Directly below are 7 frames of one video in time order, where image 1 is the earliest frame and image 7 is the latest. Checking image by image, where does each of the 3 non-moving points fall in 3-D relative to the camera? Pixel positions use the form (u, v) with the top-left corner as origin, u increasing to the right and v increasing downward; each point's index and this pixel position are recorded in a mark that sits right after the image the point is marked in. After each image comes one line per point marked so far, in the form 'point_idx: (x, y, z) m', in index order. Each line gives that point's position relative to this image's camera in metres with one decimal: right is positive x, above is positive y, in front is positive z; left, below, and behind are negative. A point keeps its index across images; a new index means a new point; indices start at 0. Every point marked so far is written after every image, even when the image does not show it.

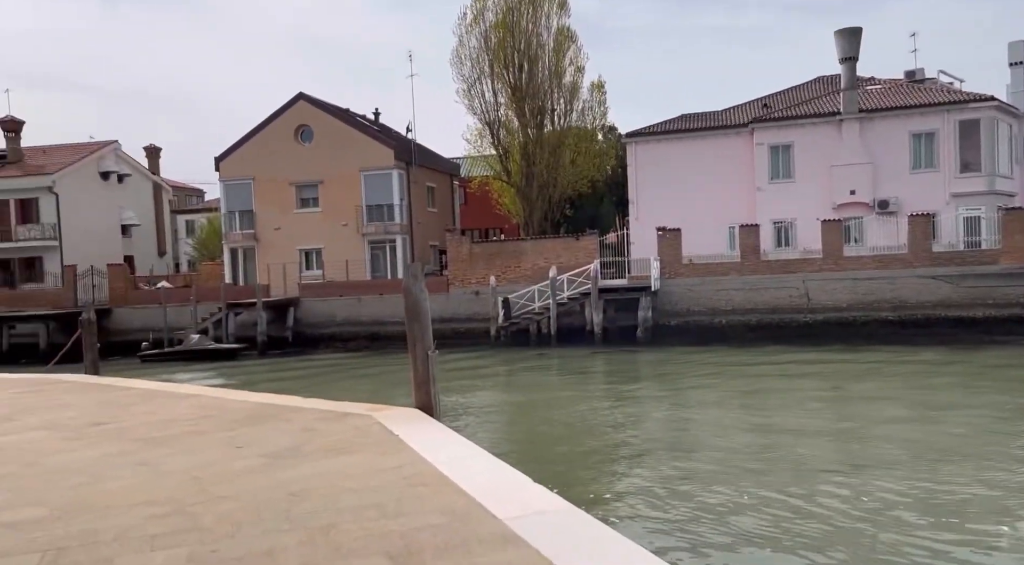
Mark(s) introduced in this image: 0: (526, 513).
0: (+0.1, -1.4, +5.2) m
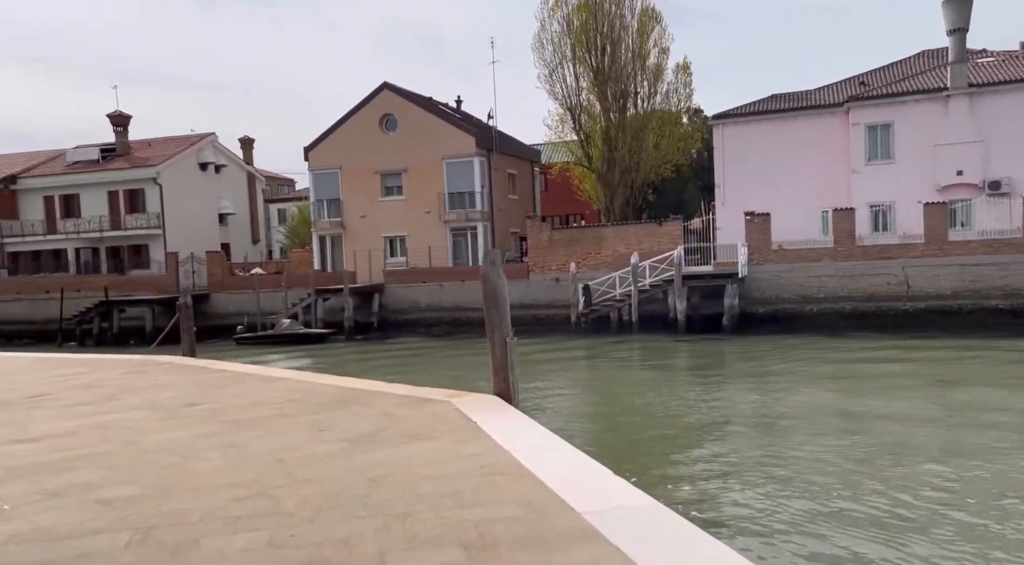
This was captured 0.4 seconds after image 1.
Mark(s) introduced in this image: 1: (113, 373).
0: (+0.5, -1.3, +5.1) m
1: (-6.4, -1.4, +14.2) m
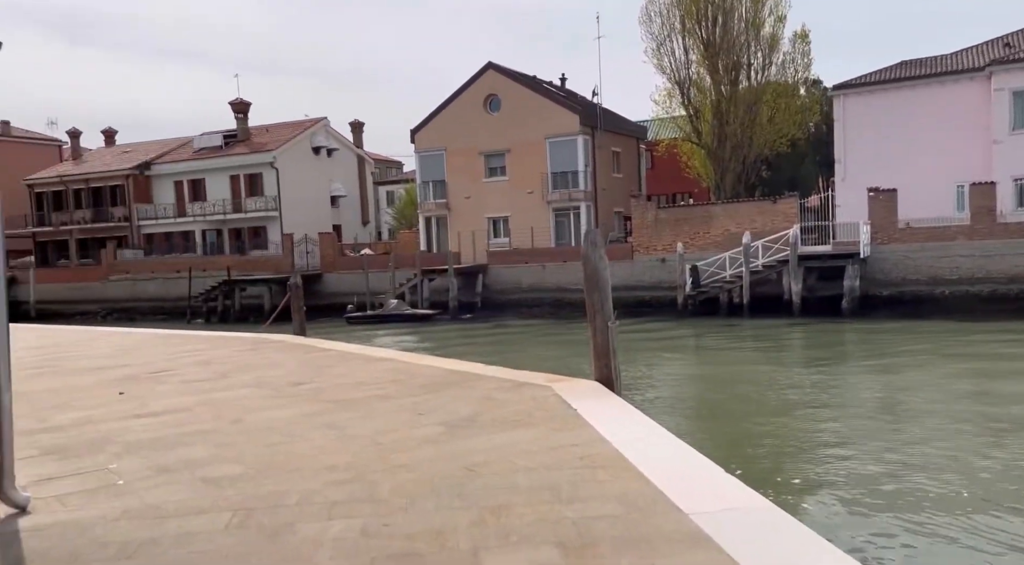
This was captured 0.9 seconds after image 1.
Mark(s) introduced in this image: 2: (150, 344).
0: (+1.1, -1.2, +4.7) m
1: (-4.7, -1.1, +14.6) m
2: (-6.9, -1.2, +16.9) m
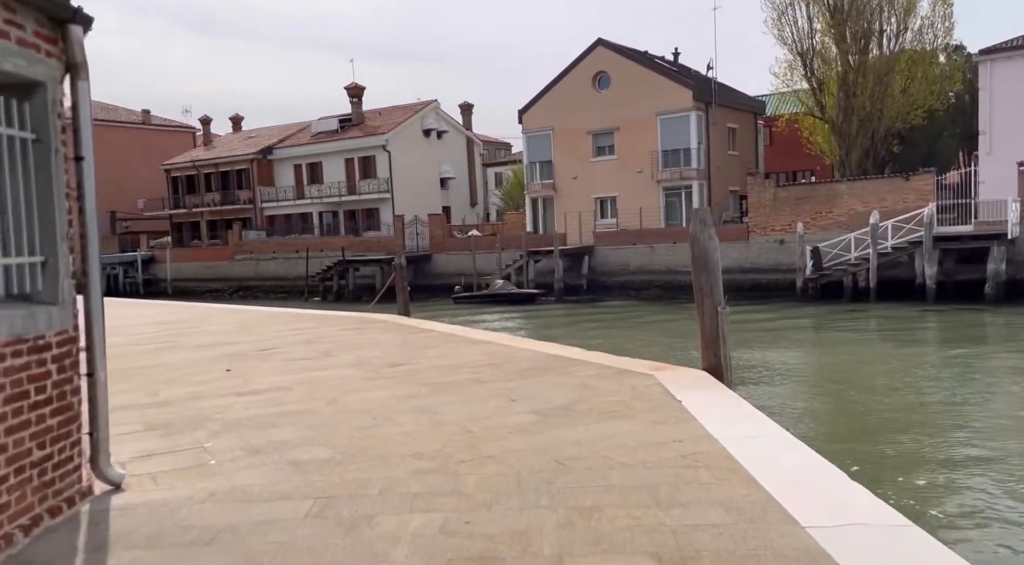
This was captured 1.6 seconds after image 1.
0: (+1.5, -1.1, +4.2) m
1: (-3.0, -0.8, +14.7) m
2: (-4.9, -0.8, +17.3) m
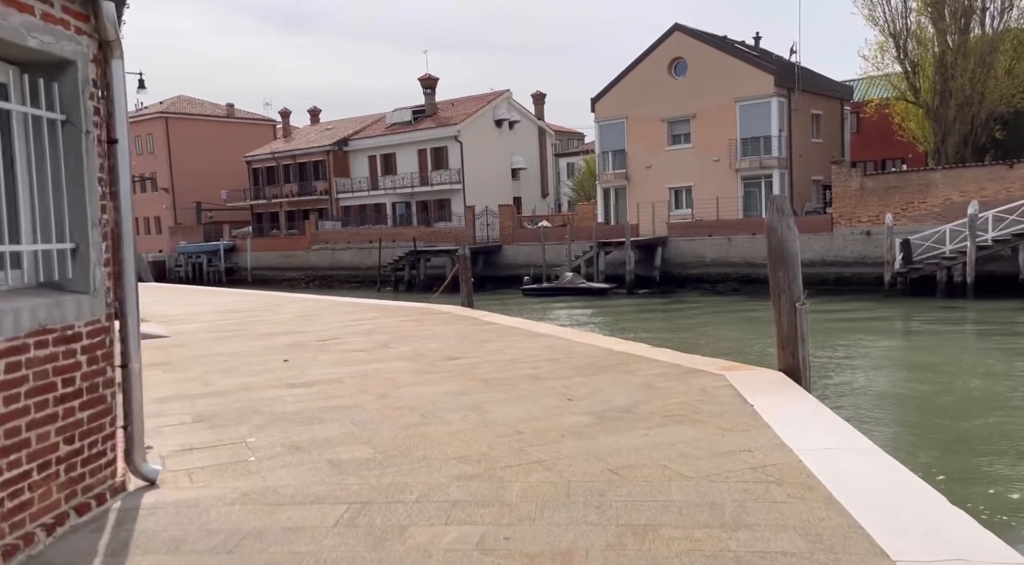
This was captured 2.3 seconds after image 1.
0: (+1.7, -1.1, +3.6) m
1: (-1.9, -0.6, +14.5) m
2: (-3.6, -0.6, +17.2) m
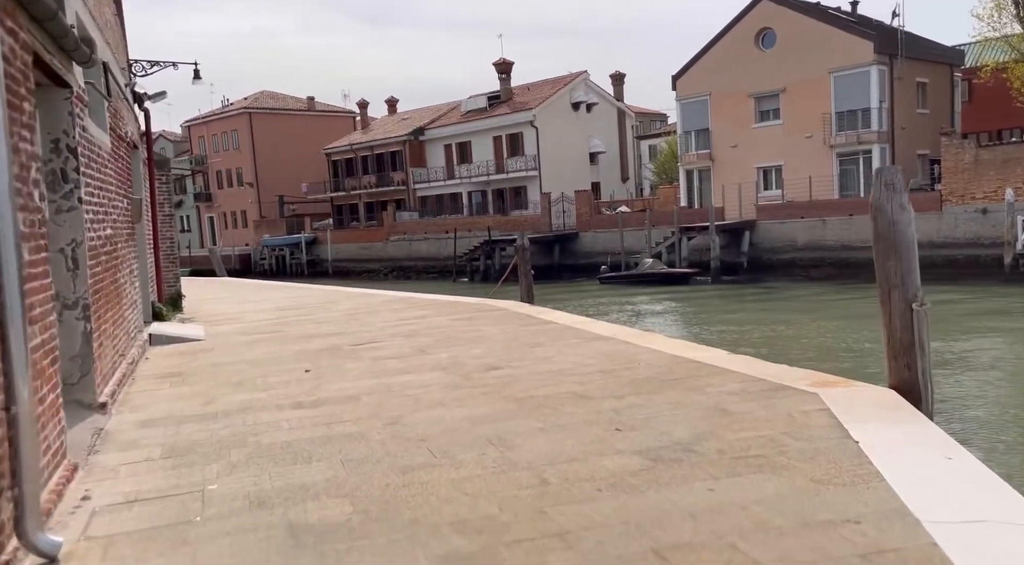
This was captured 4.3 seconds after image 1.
0: (+1.6, -1.1, +2.0) m
1: (-1.0, -0.5, +13.2) m
2: (-2.4, -0.5, +16.0) m
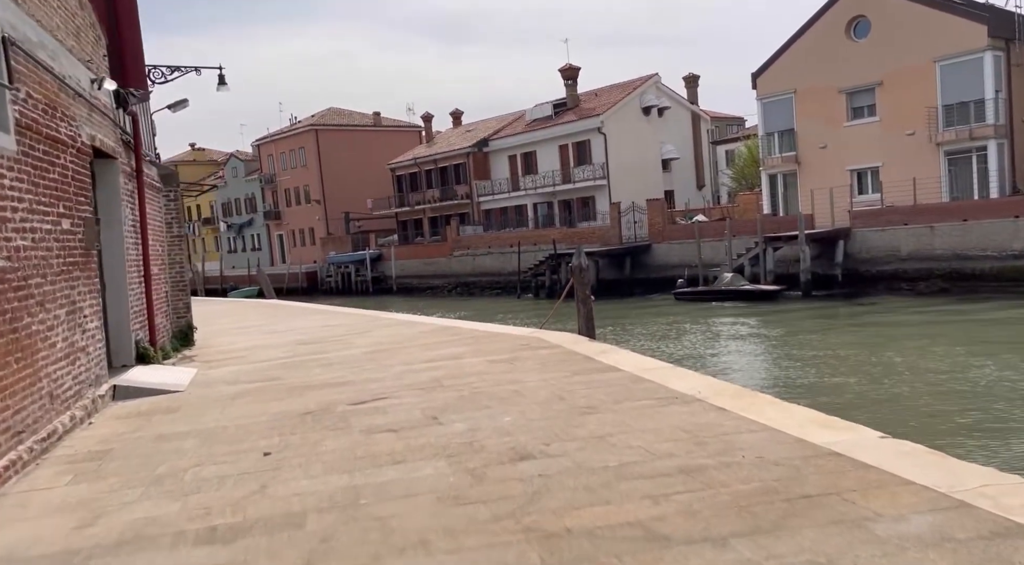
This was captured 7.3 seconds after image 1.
0: (+1.3, -1.3, -0.9) m
1: (-0.4, -0.9, +10.4) m
2: (-1.5, -0.9, +13.4) m
